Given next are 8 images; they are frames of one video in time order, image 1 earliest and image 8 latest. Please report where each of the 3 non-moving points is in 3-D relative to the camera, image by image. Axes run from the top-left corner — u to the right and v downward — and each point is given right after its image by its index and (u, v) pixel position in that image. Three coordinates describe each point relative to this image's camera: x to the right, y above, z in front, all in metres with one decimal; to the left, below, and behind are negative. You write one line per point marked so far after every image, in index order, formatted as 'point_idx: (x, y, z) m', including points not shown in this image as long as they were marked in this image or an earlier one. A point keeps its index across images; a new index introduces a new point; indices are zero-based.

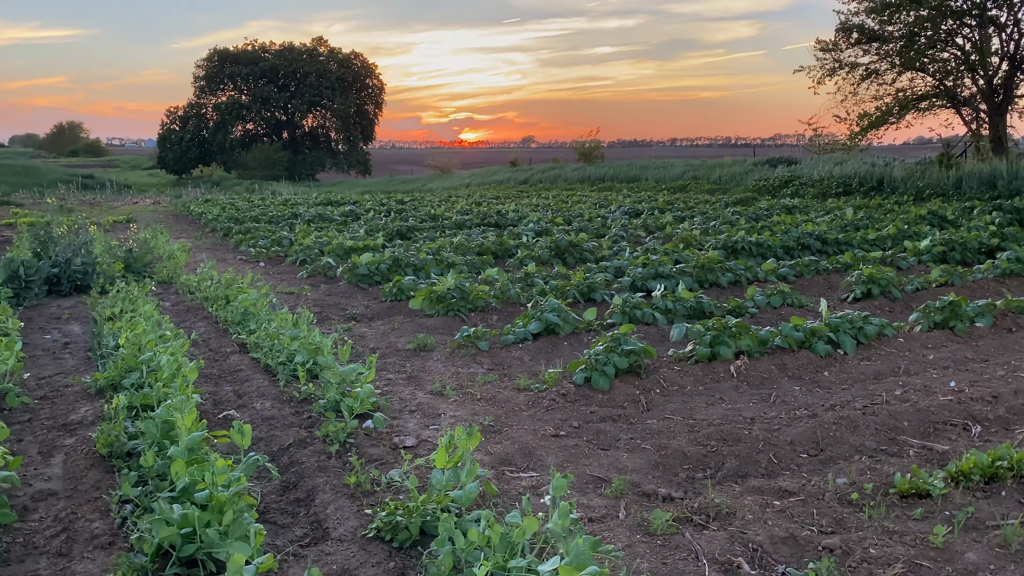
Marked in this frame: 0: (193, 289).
0: (-2.8, 0.0, +7.4) m
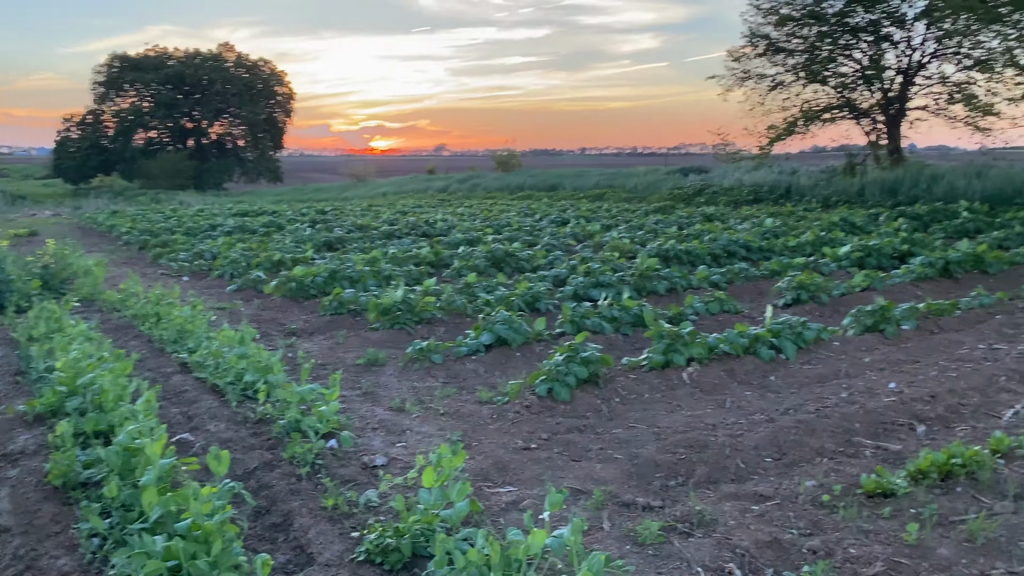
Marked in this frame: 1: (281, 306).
0: (-3.3, -0.2, +7.1) m
1: (-2.0, -0.2, +7.5) m
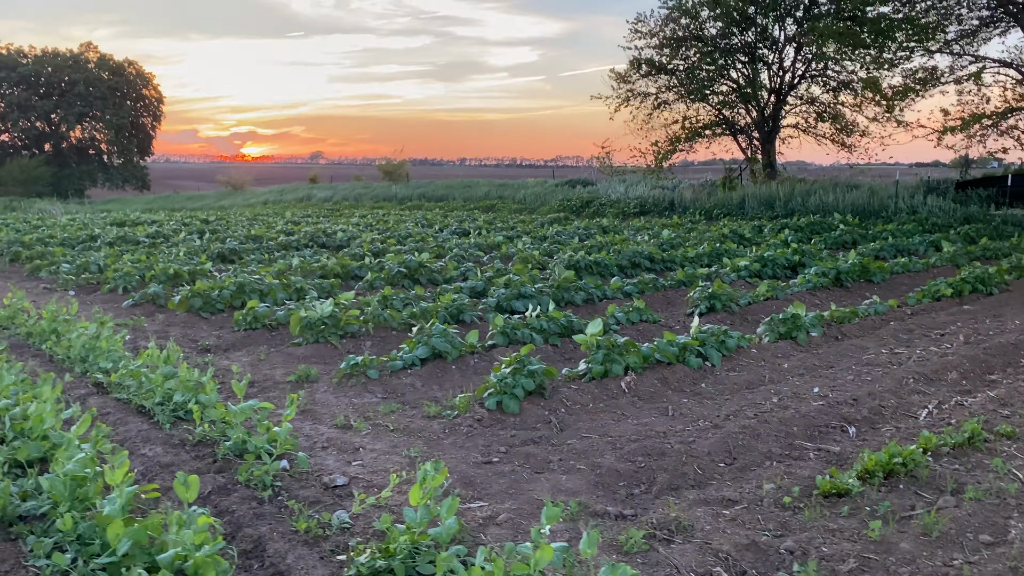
0: (-3.9, -0.3, +6.6) m
1: (-2.7, -0.3, +7.1) m
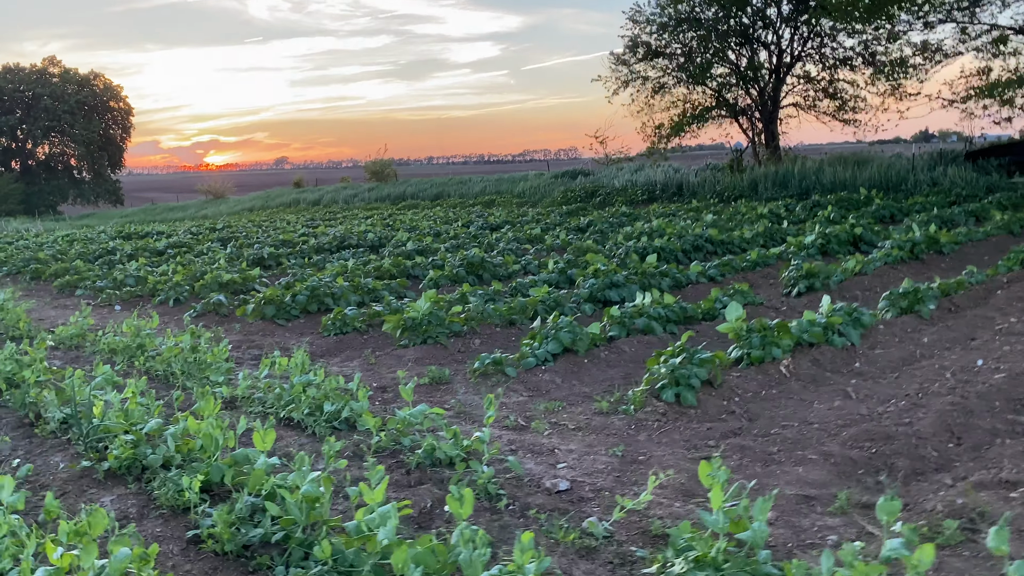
0: (-3.2, -0.4, +6.3) m
1: (-2.0, -0.3, +6.8) m
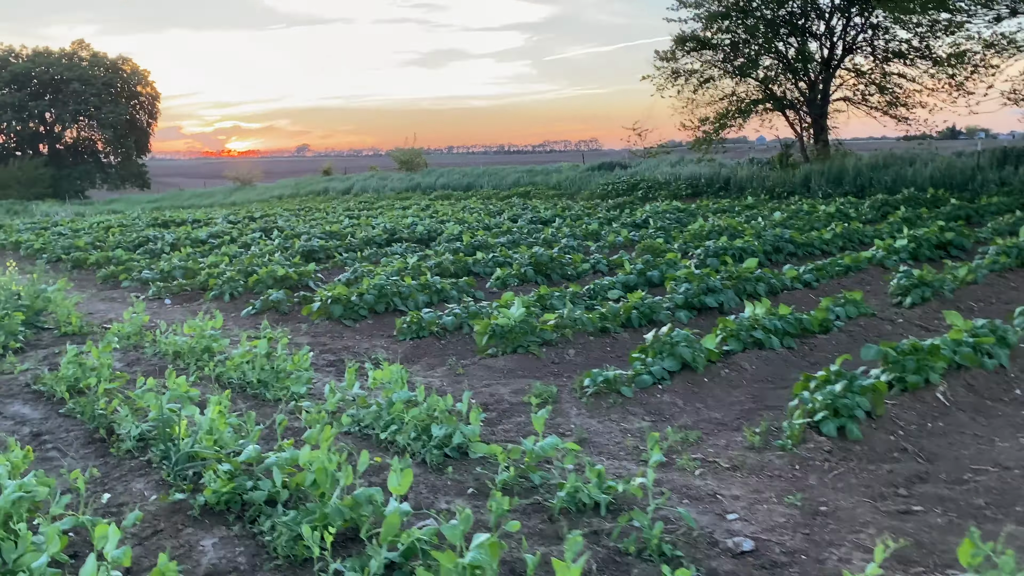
0: (-2.6, -0.4, +5.9) m
1: (-1.4, -0.3, +6.4) m
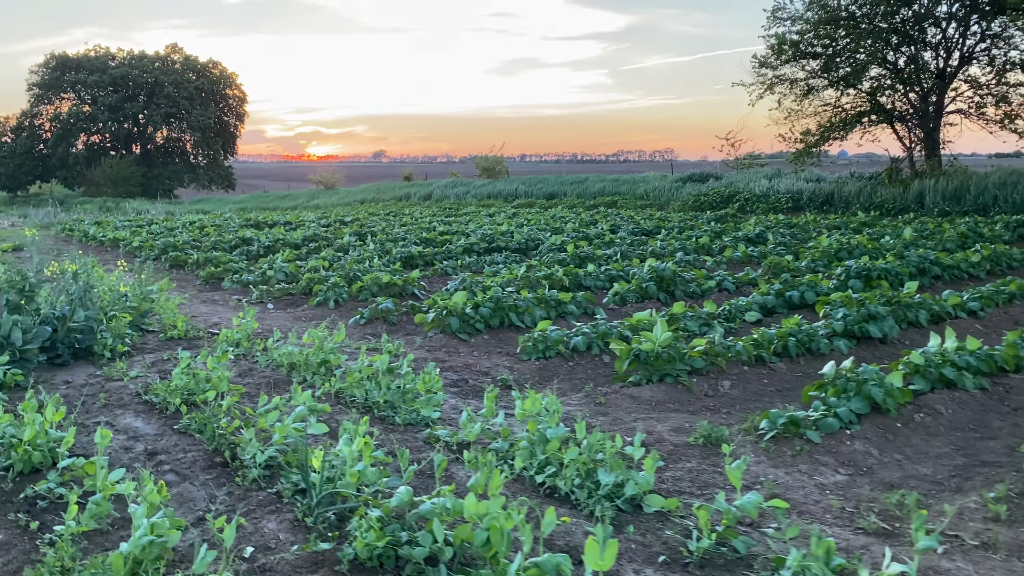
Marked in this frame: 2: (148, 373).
0: (-1.7, -0.4, +5.5) m
1: (-0.5, -0.4, +5.9) m
2: (-2.3, -0.5, +5.3) m
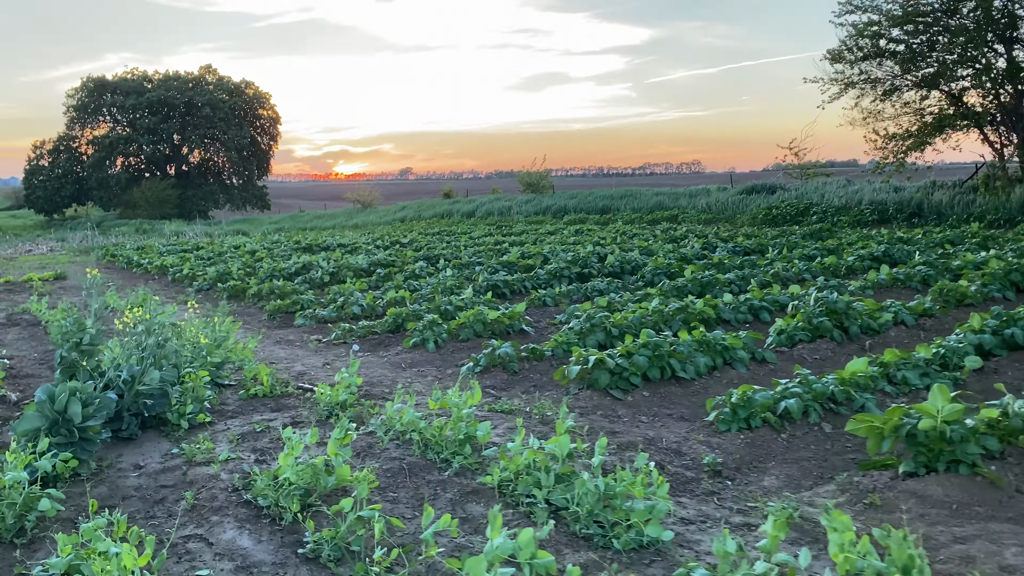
0: (-0.7, -0.7, +4.4) m
1: (+0.5, -0.7, +4.7) m
2: (-1.3, -0.8, +4.1) m
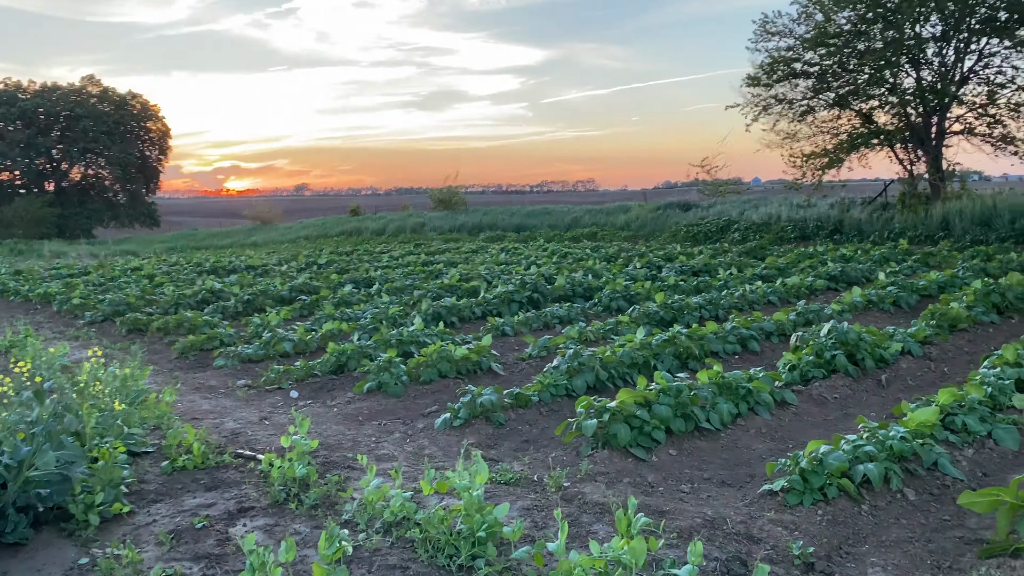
0: (-0.7, -0.9, +3.4) m
1: (+0.5, -0.8, +3.9) m
2: (-1.2, -1.0, +3.1) m
